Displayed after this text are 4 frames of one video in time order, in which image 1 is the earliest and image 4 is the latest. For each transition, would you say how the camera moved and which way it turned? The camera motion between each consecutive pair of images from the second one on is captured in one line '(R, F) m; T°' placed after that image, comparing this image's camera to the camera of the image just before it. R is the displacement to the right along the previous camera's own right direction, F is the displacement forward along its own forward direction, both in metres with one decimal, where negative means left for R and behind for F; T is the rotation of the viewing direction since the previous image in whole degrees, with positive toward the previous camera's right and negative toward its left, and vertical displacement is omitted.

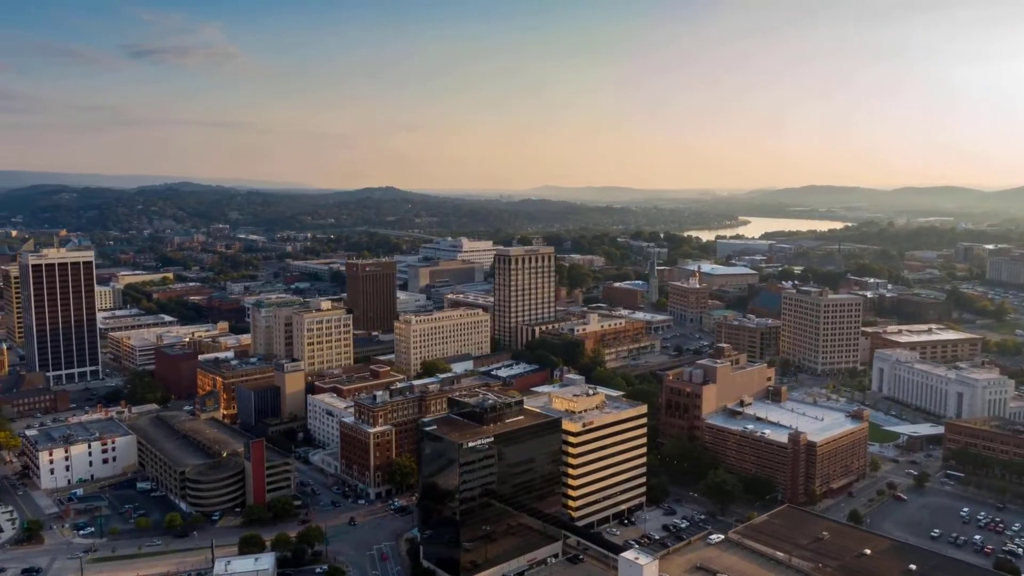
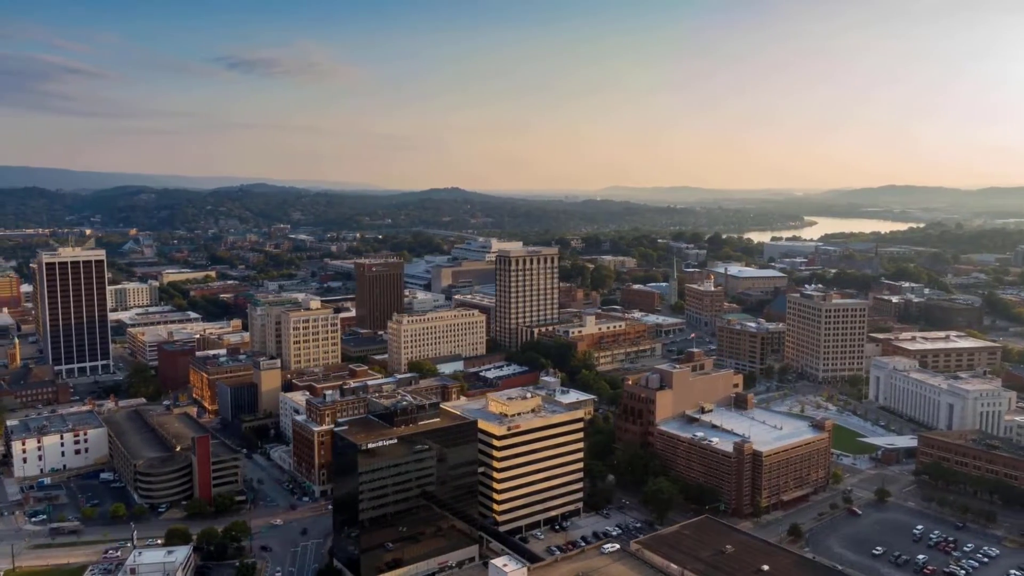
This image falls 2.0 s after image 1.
(+6.9, +0.5) m; -5°
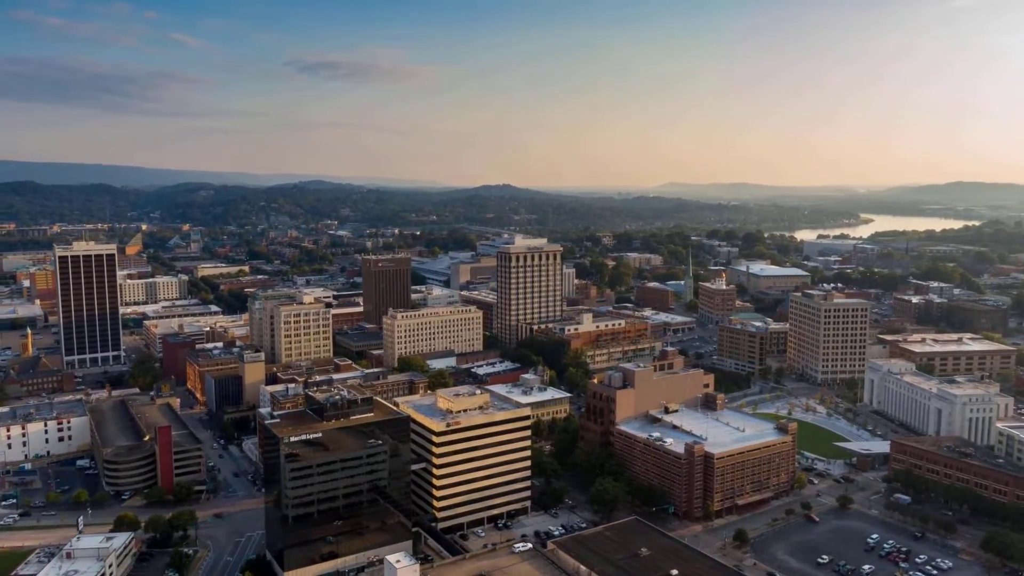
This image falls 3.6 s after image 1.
(+5.5, +0.4) m; -4°
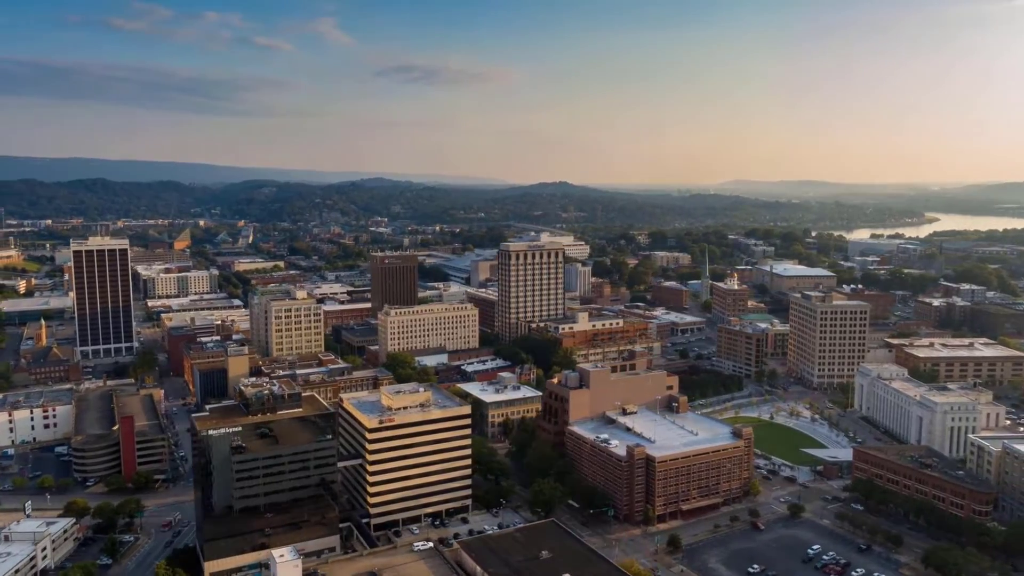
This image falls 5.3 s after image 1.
(+6.0, +0.5) m; -4°
